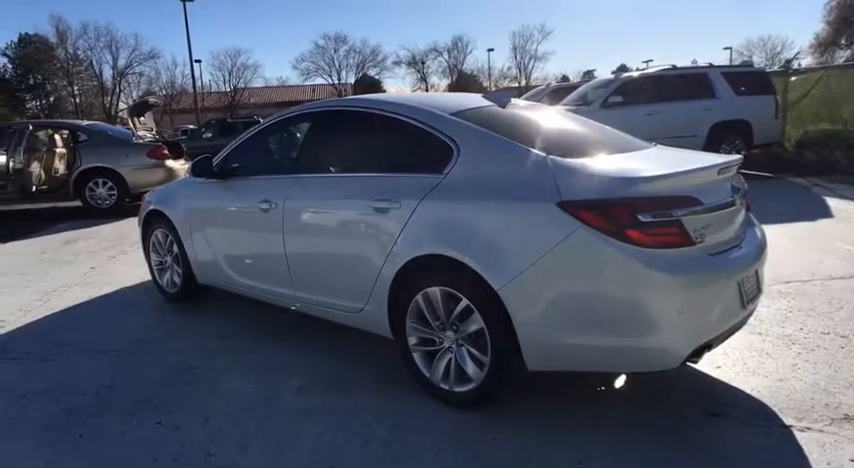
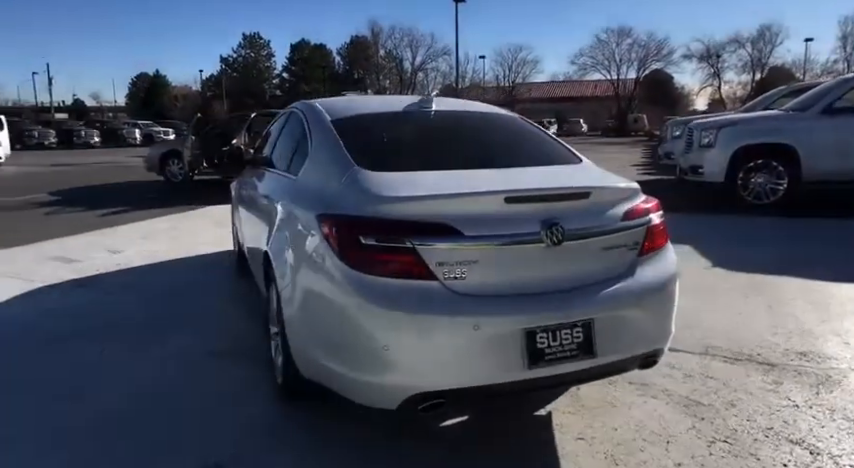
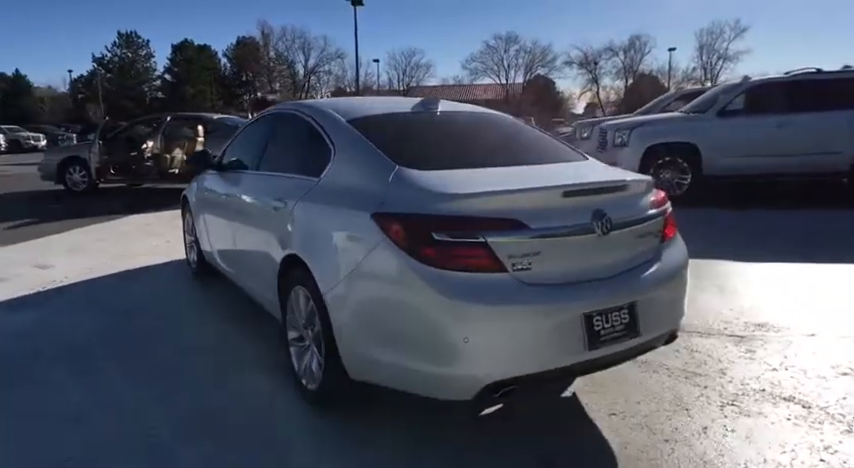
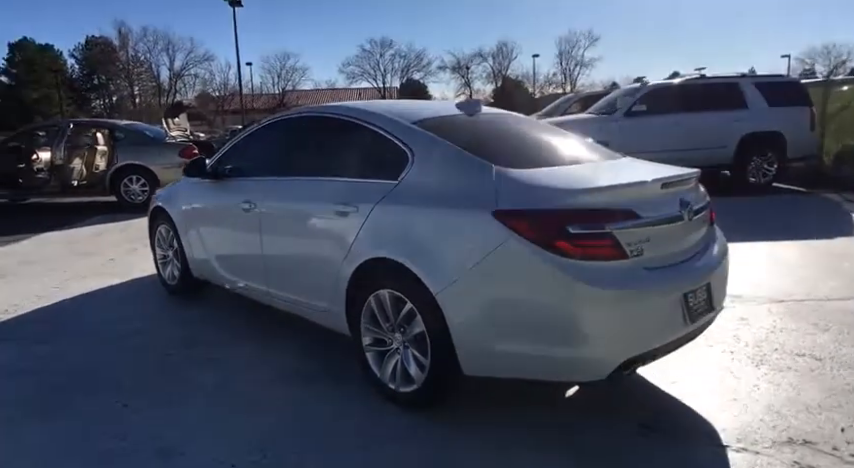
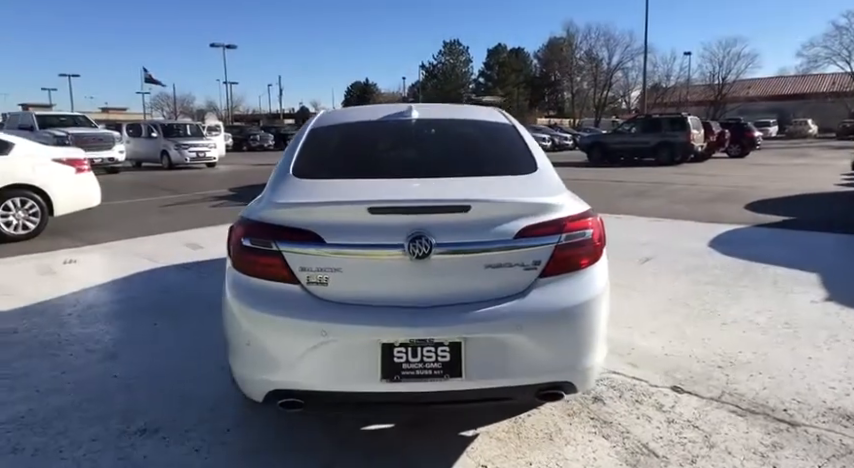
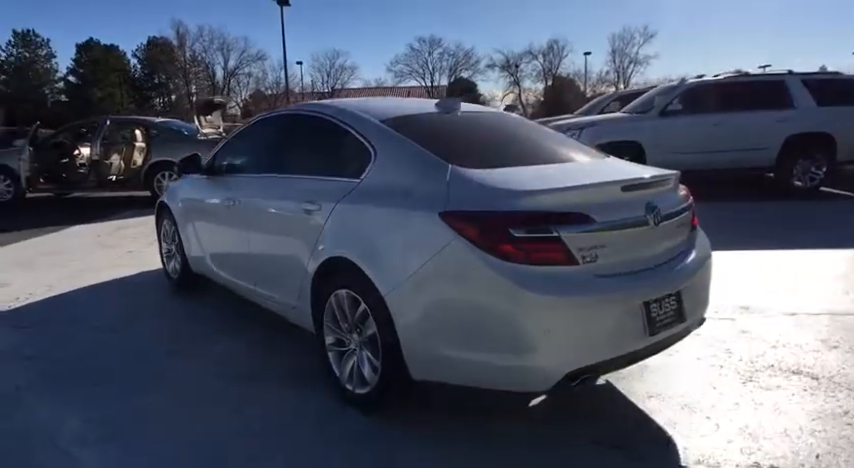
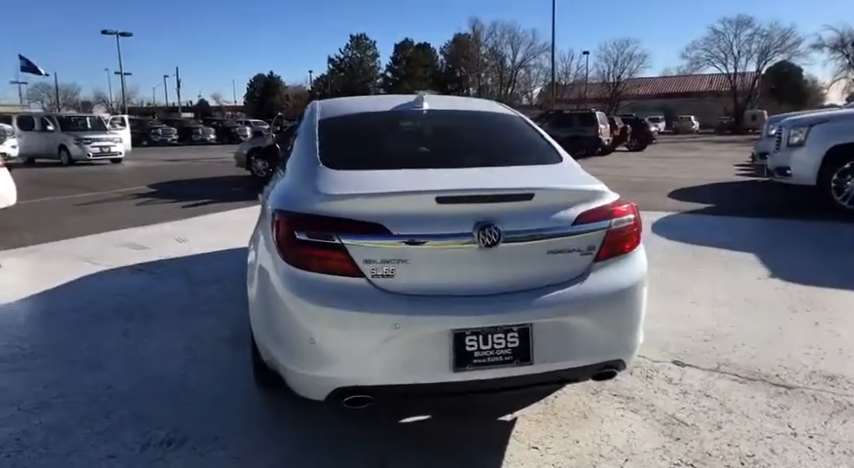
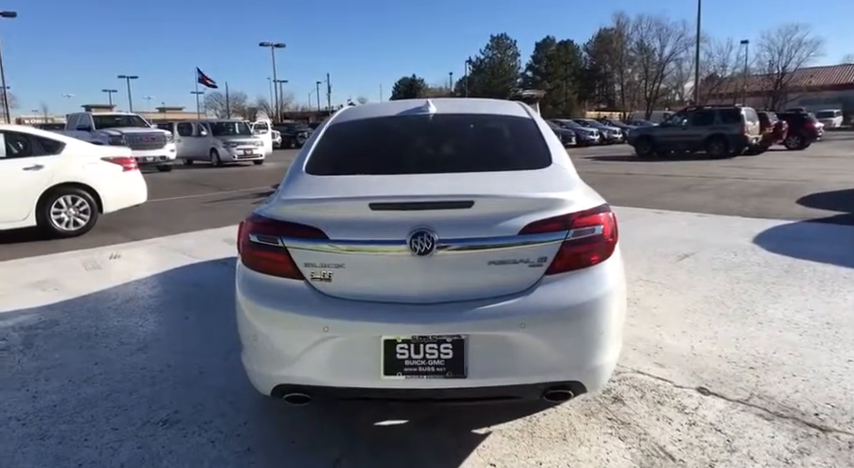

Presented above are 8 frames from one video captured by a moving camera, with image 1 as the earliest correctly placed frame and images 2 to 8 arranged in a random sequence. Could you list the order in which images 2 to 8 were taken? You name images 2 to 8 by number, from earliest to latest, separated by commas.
4, 6, 3, 2, 7, 5, 8
